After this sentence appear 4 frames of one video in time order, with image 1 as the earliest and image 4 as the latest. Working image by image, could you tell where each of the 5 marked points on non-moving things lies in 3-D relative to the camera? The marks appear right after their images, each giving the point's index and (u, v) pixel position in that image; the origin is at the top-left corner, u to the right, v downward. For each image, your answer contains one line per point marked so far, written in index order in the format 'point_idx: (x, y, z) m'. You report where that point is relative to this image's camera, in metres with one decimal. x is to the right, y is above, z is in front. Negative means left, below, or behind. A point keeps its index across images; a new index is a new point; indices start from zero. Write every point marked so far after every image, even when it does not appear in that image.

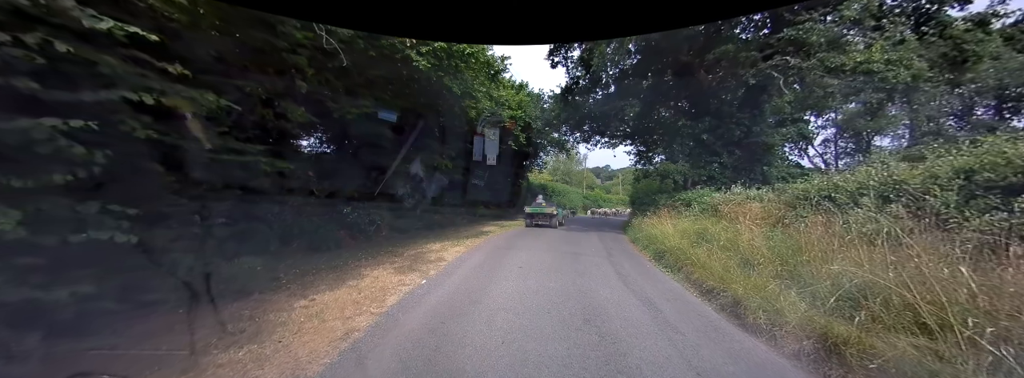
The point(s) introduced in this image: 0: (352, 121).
0: (-5.1, +2.2, +8.8) m
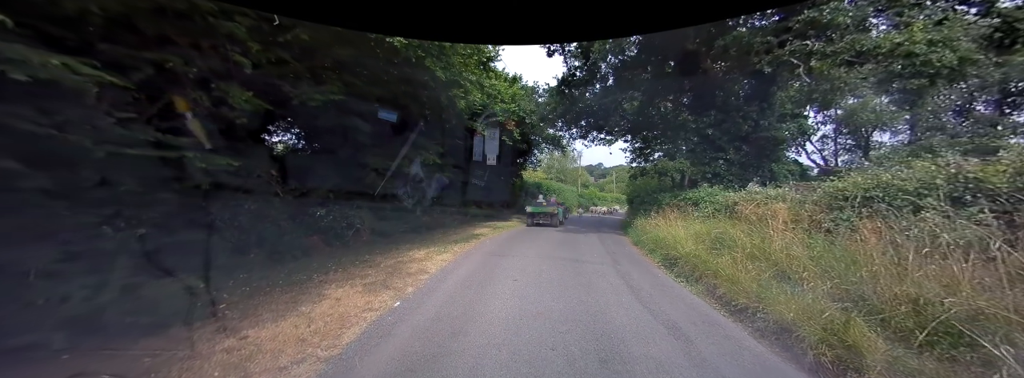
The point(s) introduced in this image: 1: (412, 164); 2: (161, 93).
0: (-5.3, +2.2, +7.7) m
1: (-4.9, +1.3, +14.1) m
2: (-5.0, +1.4, +4.1) m
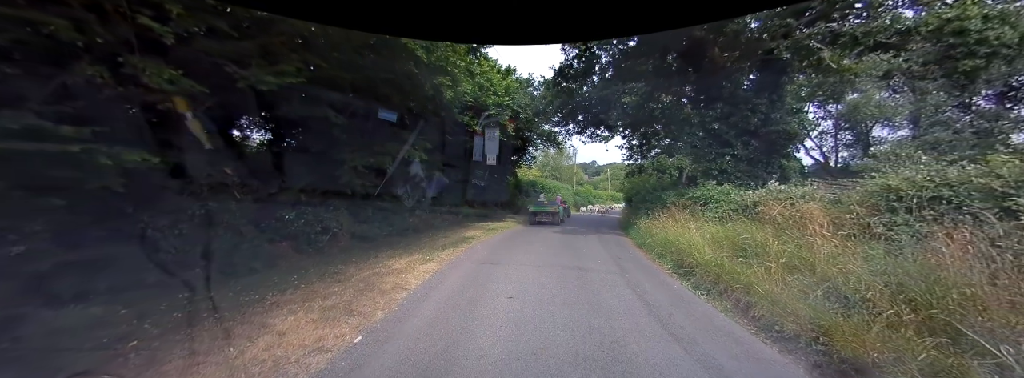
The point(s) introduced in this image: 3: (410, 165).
0: (-5.5, +2.1, +6.6) m
1: (-5.2, +1.3, +13.1) m
2: (-5.1, +1.3, +3.0) m
3: (-5.2, +1.2, +13.9) m
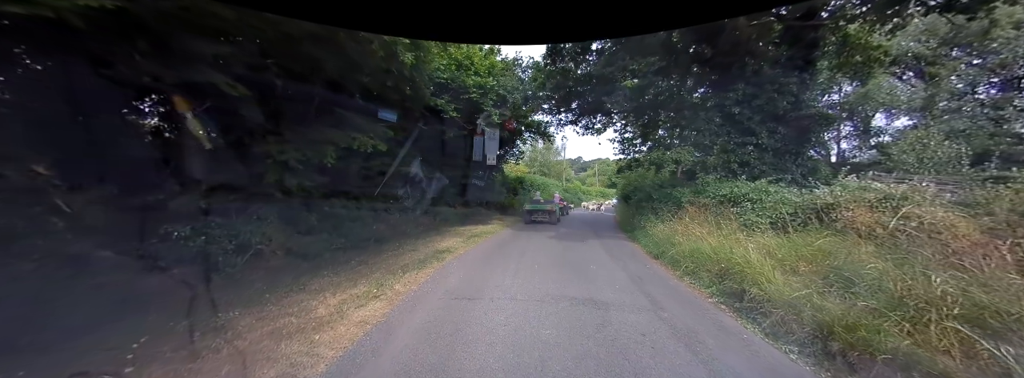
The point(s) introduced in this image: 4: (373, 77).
0: (-5.8, +2.0, +4.1) m
1: (-5.8, +1.3, +10.6) m
2: (-5.2, +1.2, +0.5) m
3: (-5.8, +1.2, +11.4) m
4: (-4.3, +3.5, +8.7) m
